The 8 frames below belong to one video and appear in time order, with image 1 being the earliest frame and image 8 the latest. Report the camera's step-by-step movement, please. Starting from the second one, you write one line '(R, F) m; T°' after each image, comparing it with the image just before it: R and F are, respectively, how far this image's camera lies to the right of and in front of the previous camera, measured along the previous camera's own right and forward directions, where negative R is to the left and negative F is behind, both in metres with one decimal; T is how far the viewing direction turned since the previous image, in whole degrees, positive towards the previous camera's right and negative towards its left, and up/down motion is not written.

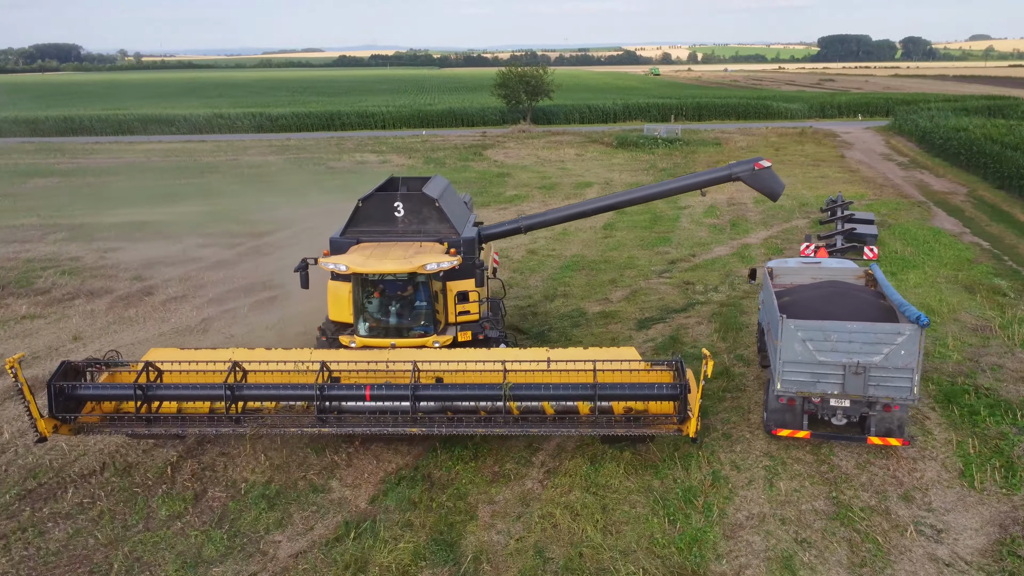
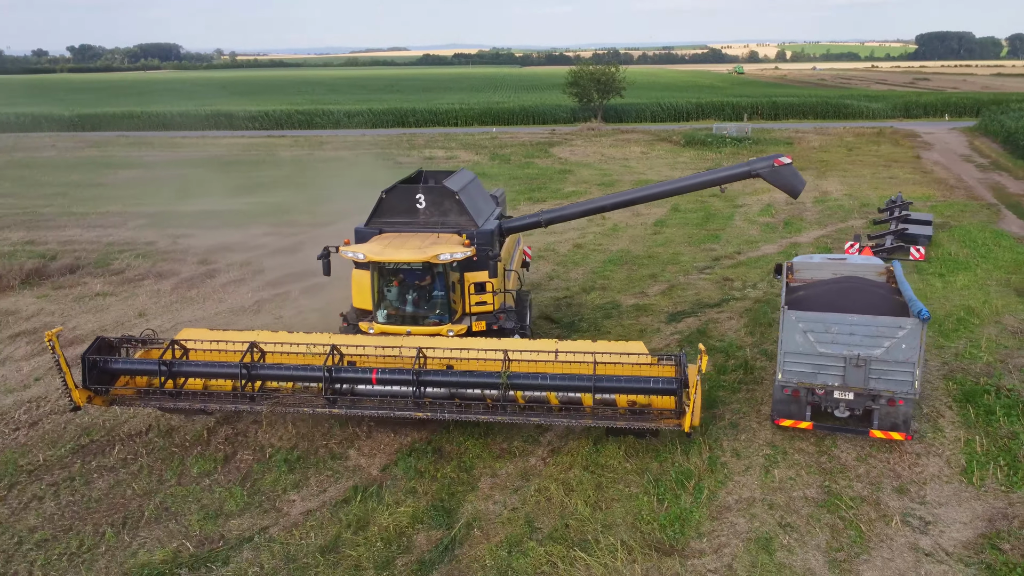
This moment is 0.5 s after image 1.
(+0.6, -0.3) m; -6°
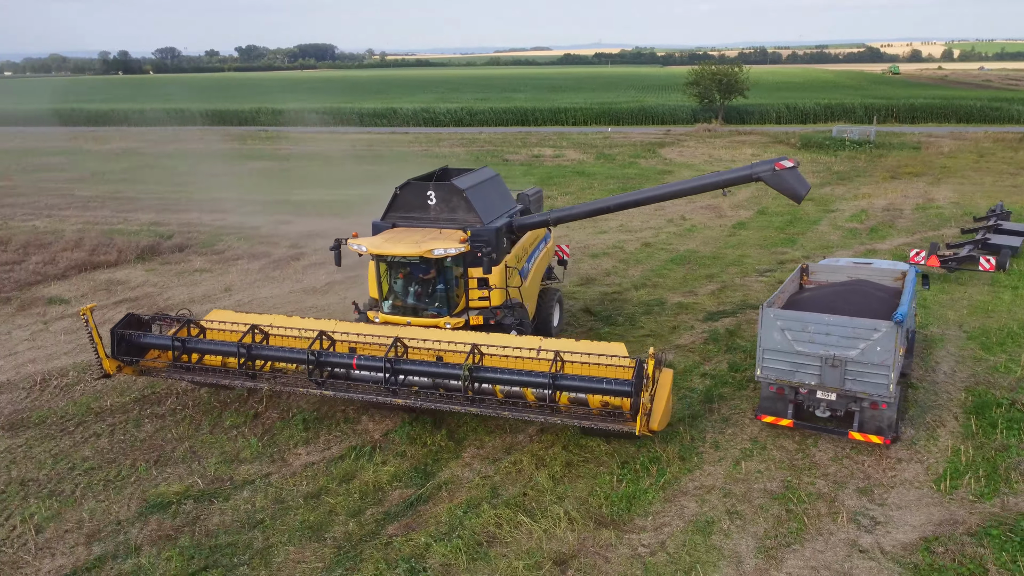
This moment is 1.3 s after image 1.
(+1.4, -0.4) m; -9°
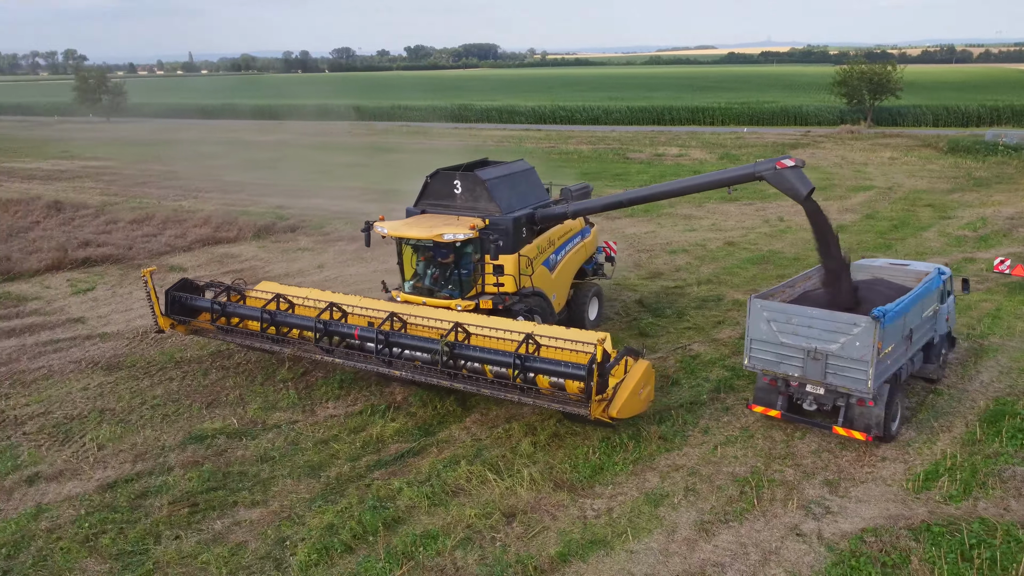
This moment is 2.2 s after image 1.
(+1.5, -0.5) m; -11°
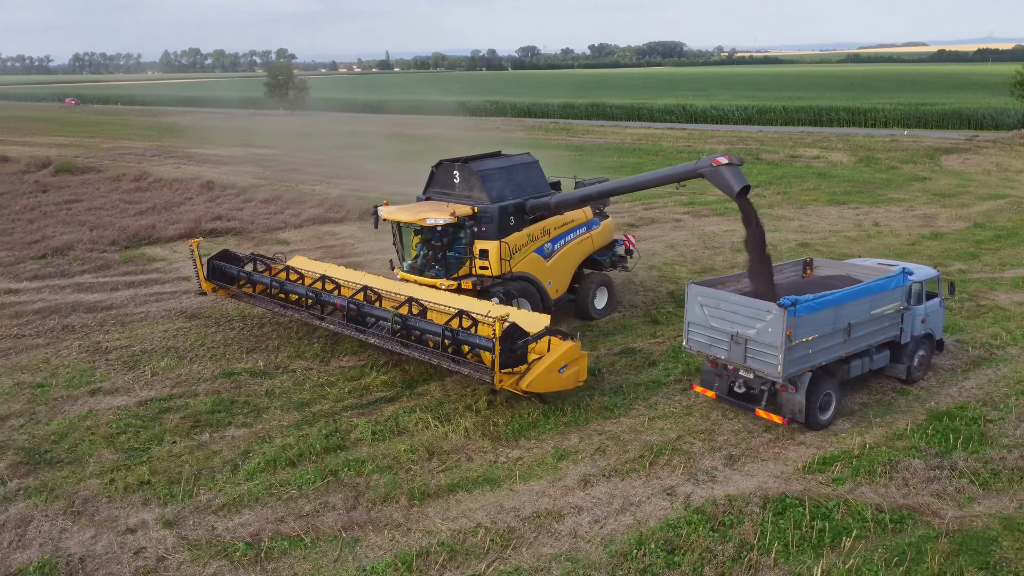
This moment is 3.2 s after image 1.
(+2.2, -0.7) m; -12°
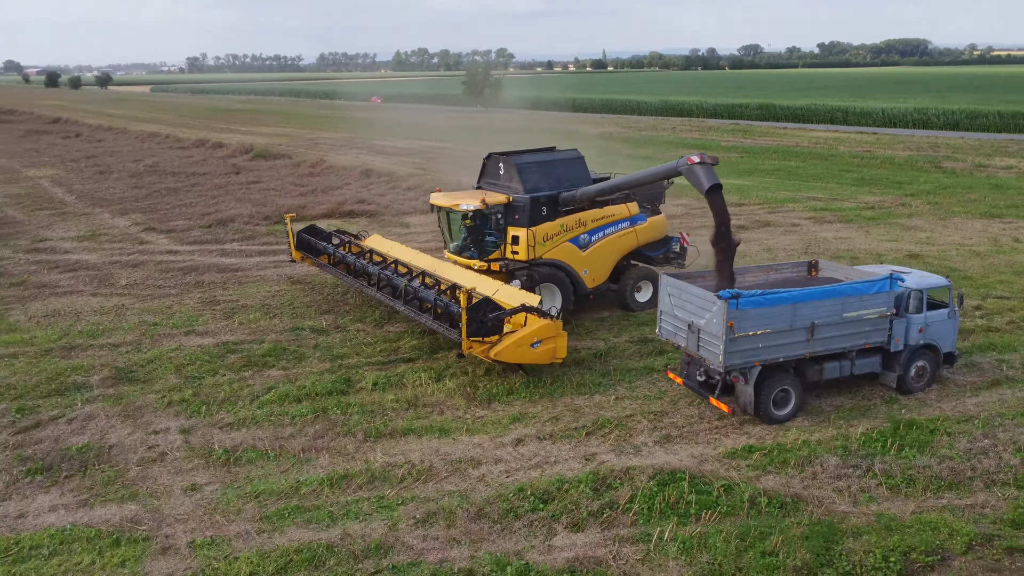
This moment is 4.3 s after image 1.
(+2.4, -0.6) m; -14°
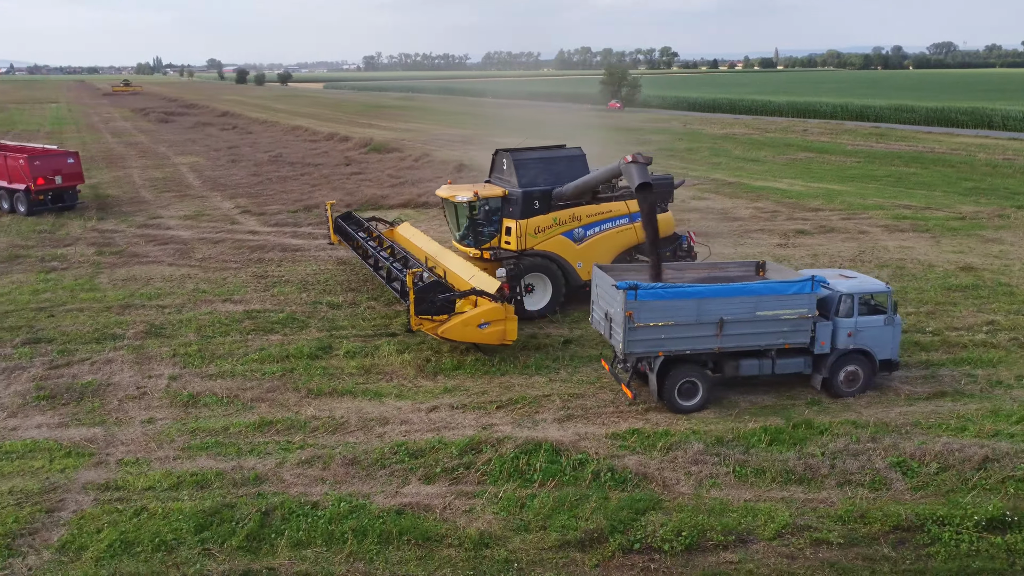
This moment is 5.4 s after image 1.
(+2.4, -0.5) m; -11°
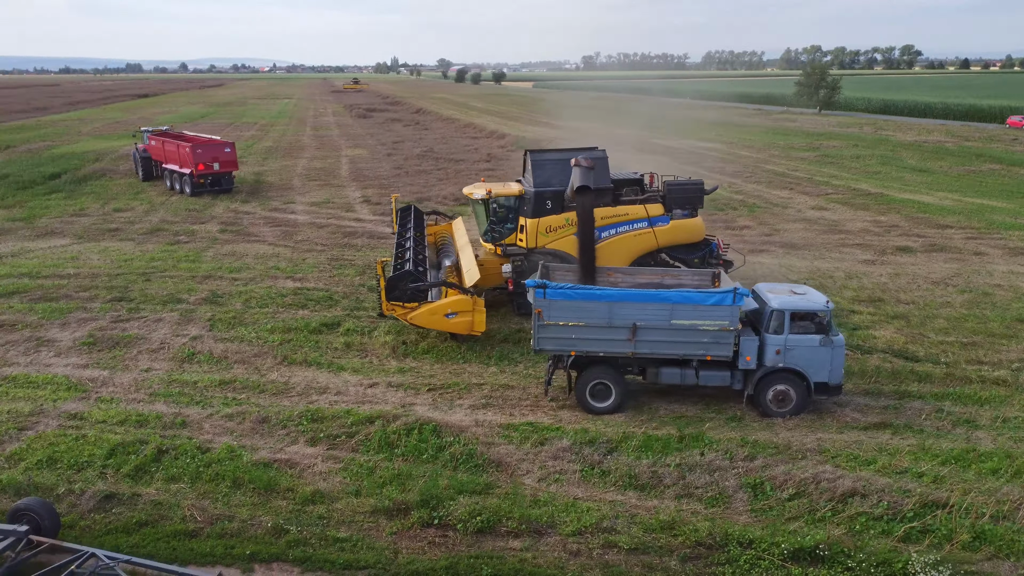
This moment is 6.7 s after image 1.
(+3.0, -0.1) m; -15°
